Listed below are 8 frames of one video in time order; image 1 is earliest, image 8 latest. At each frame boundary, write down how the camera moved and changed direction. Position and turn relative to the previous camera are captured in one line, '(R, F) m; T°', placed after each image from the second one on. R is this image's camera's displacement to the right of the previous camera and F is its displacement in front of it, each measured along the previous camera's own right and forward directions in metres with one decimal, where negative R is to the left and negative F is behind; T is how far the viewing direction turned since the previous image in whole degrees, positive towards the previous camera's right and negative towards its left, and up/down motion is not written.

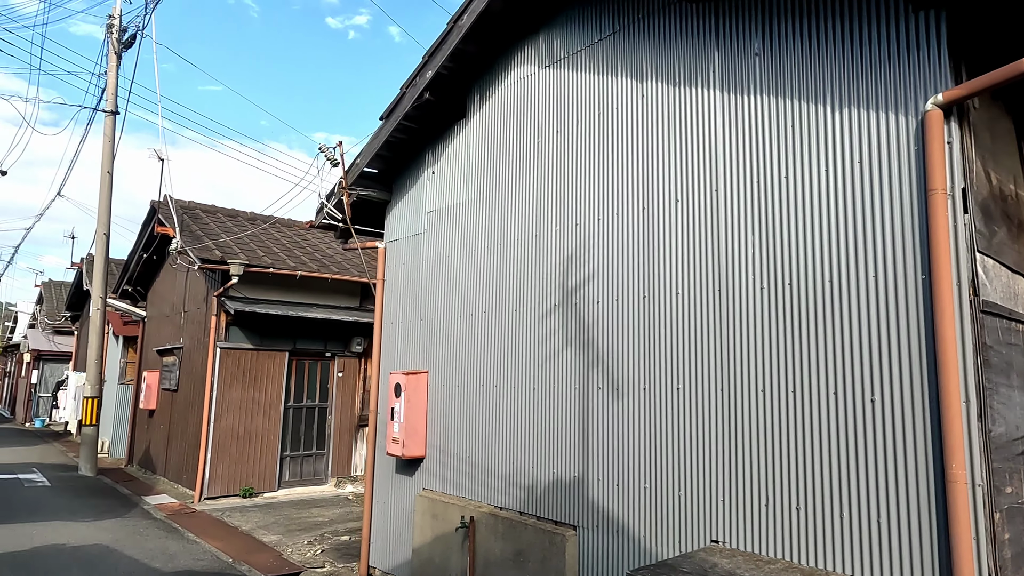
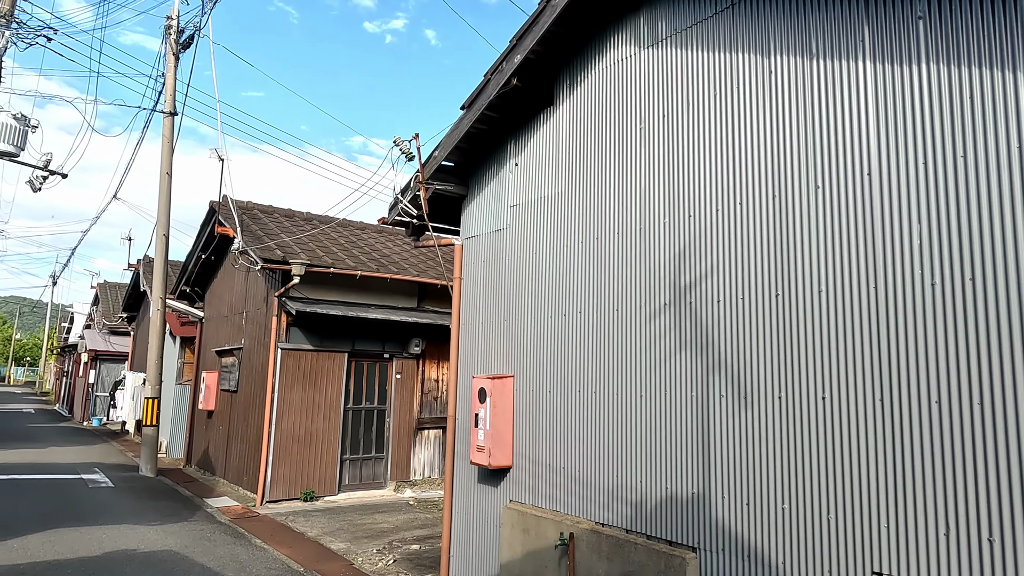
(-0.4, +0.3) m; -3°
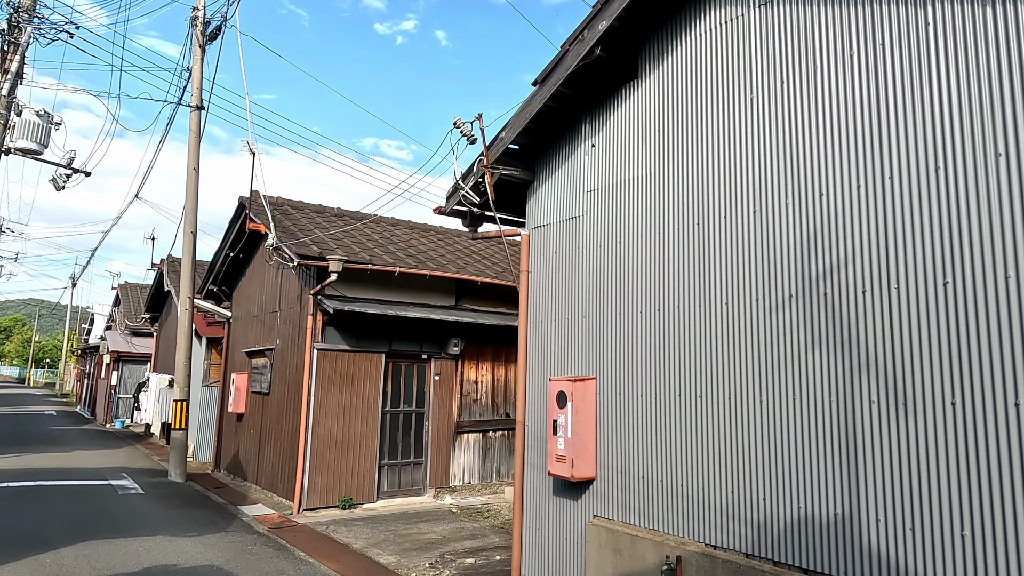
(-0.4, +0.4) m; -1°
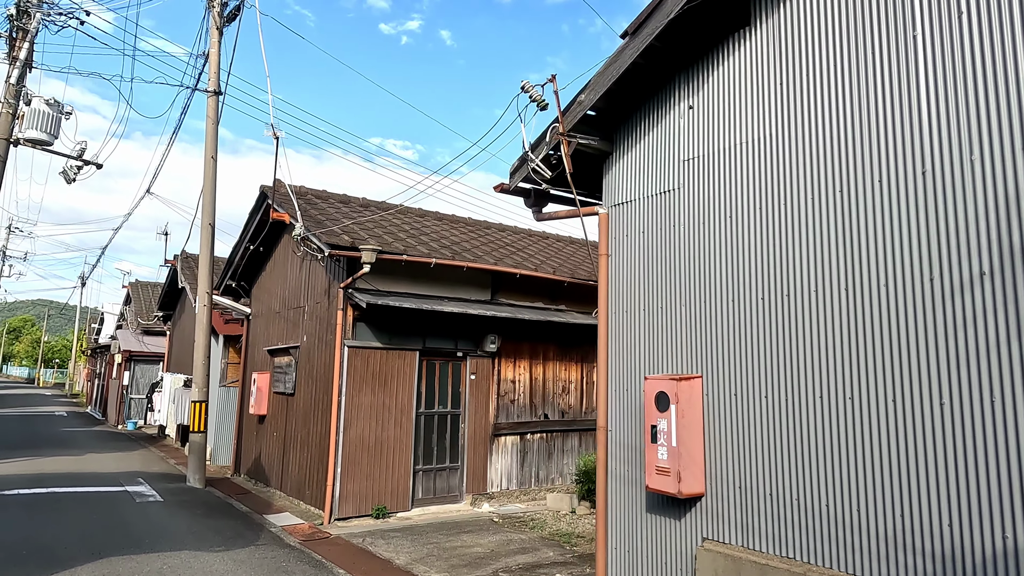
(-0.5, +0.6) m; 0°
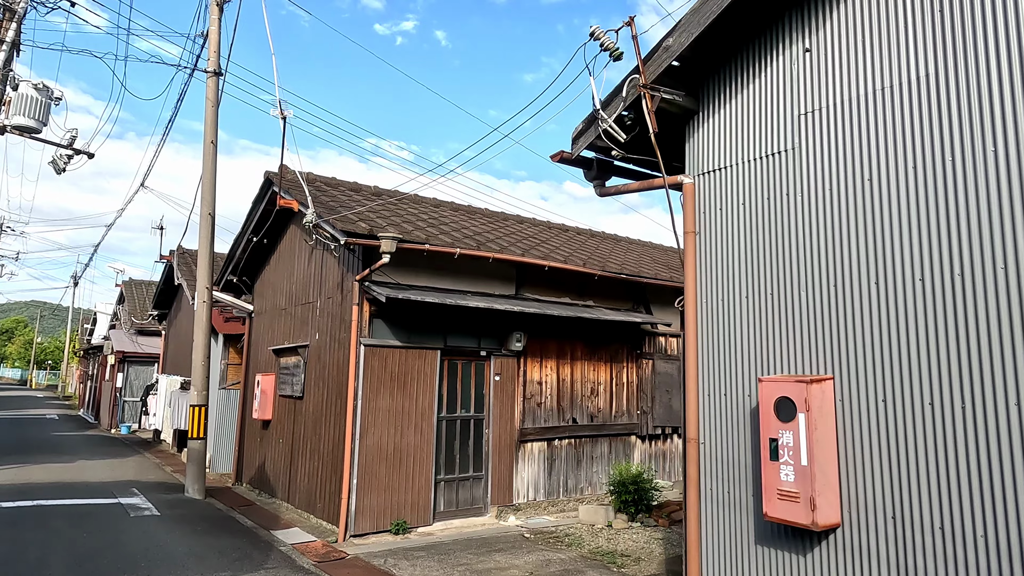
(-0.4, +0.7) m; 0°
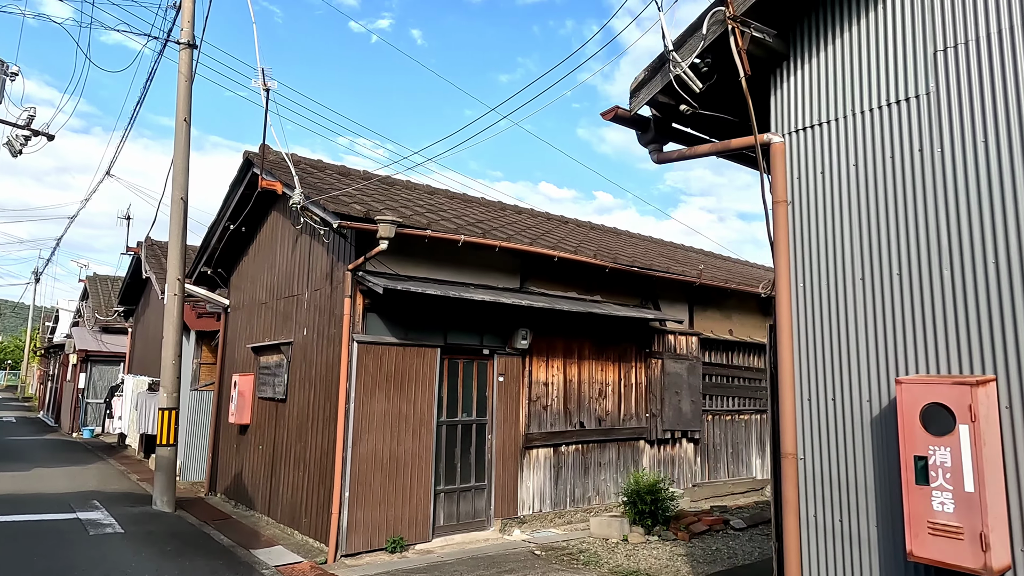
(-0.3, +0.7) m; +2°
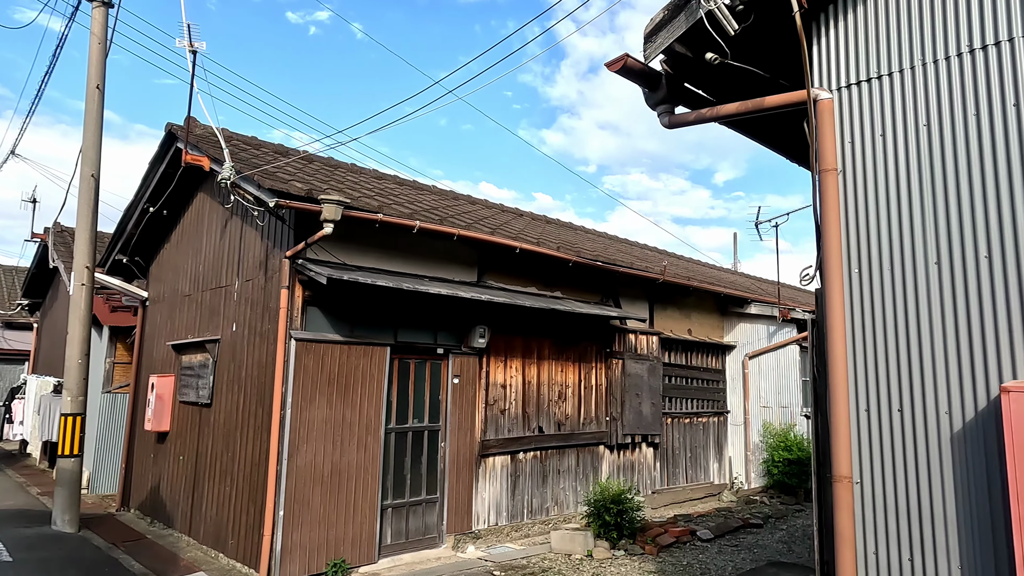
(-0.2, +0.6) m; +5°
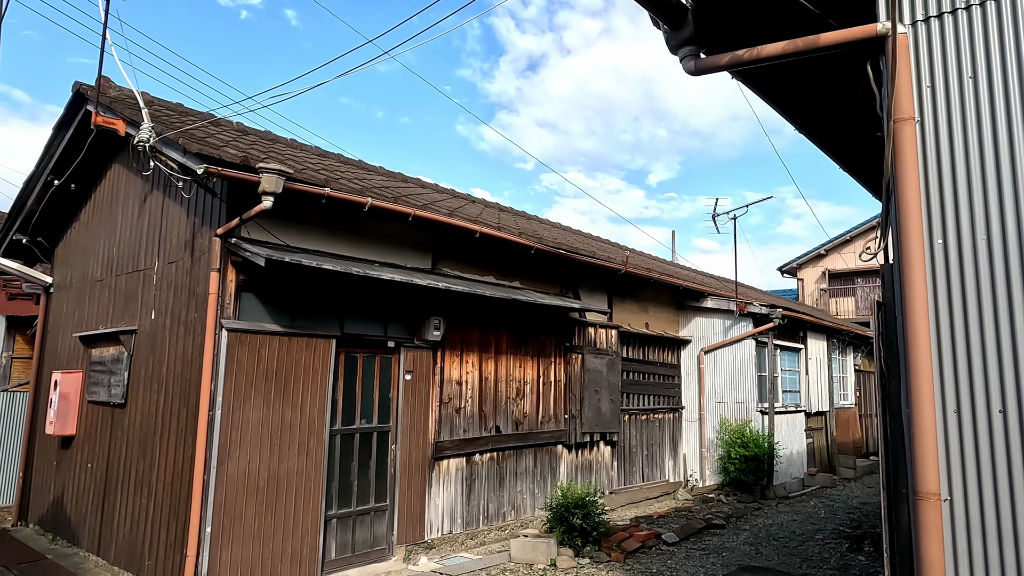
(-0.2, +0.5) m; +5°
